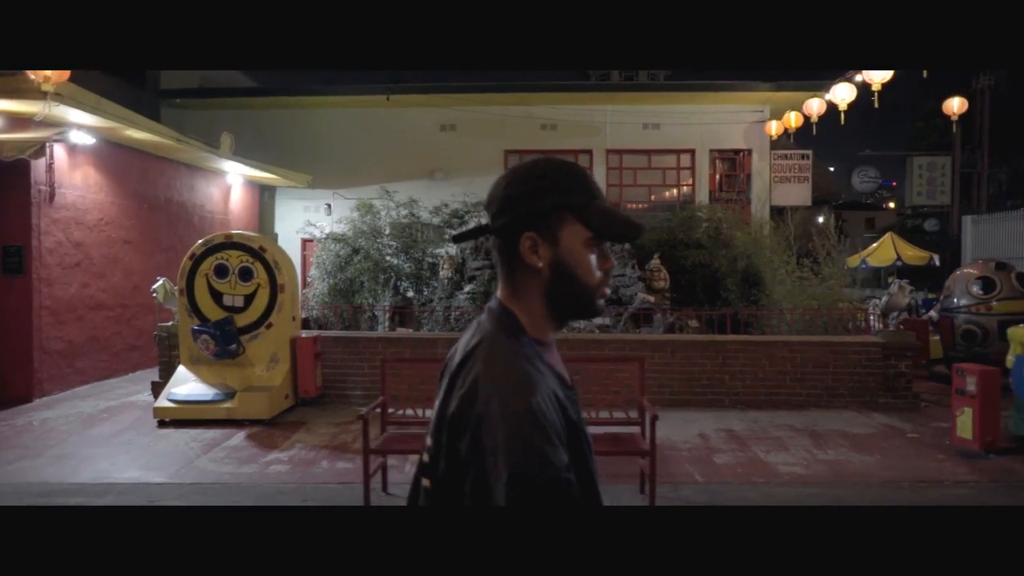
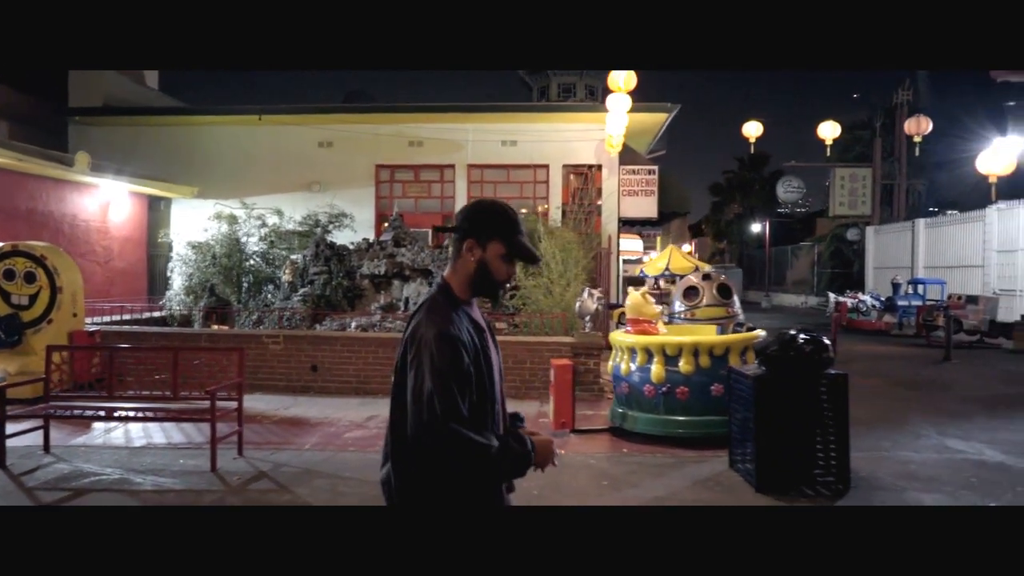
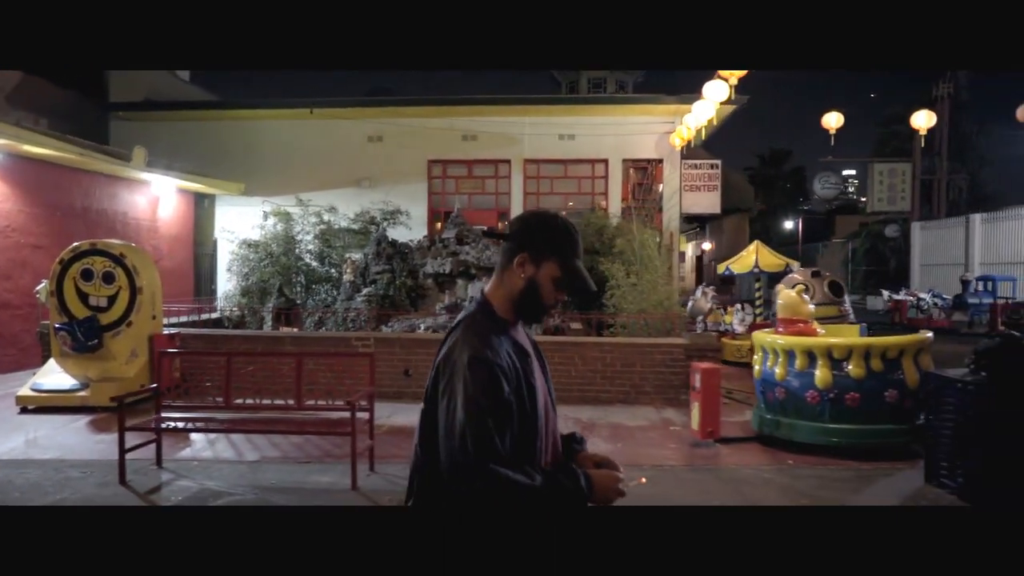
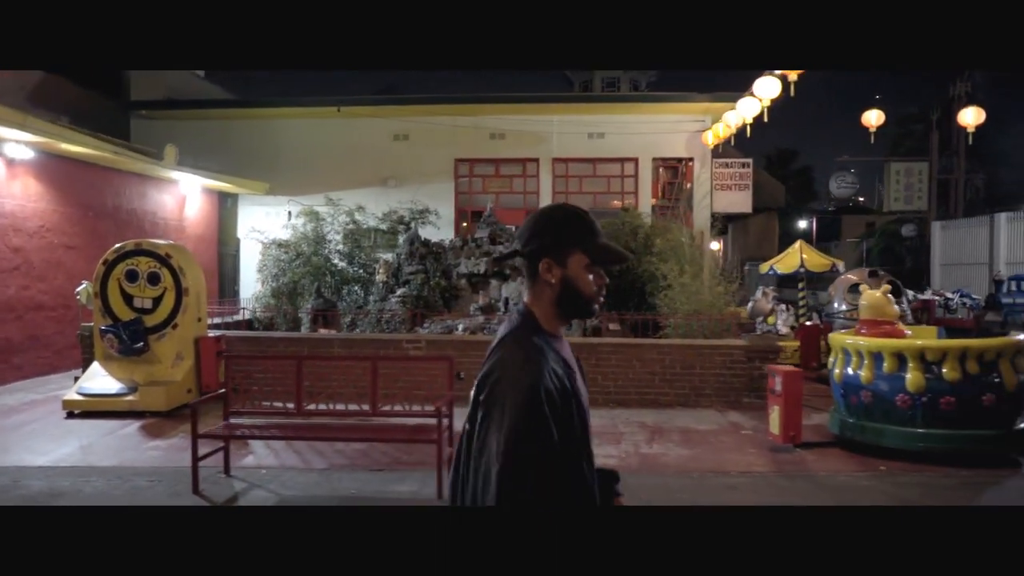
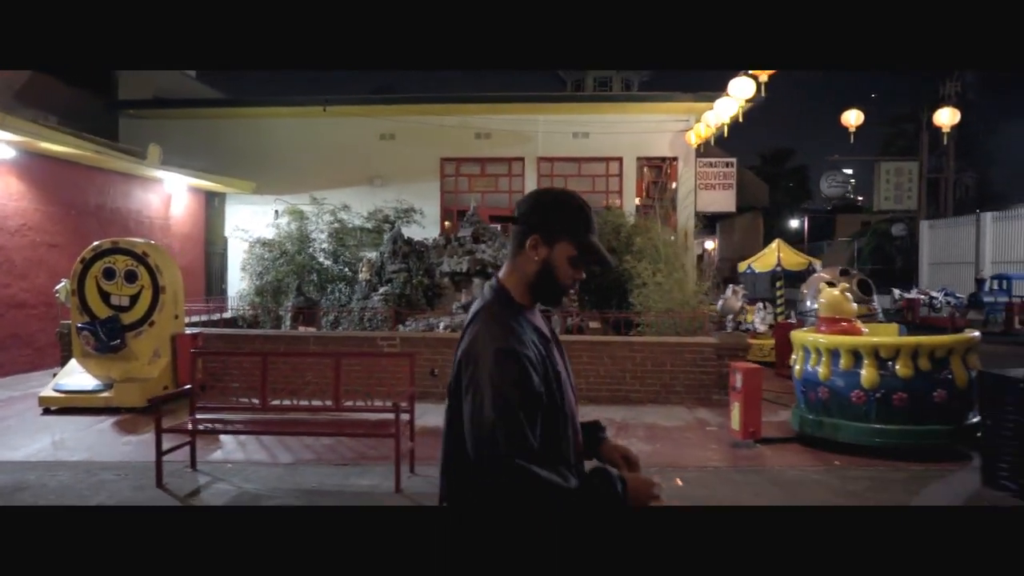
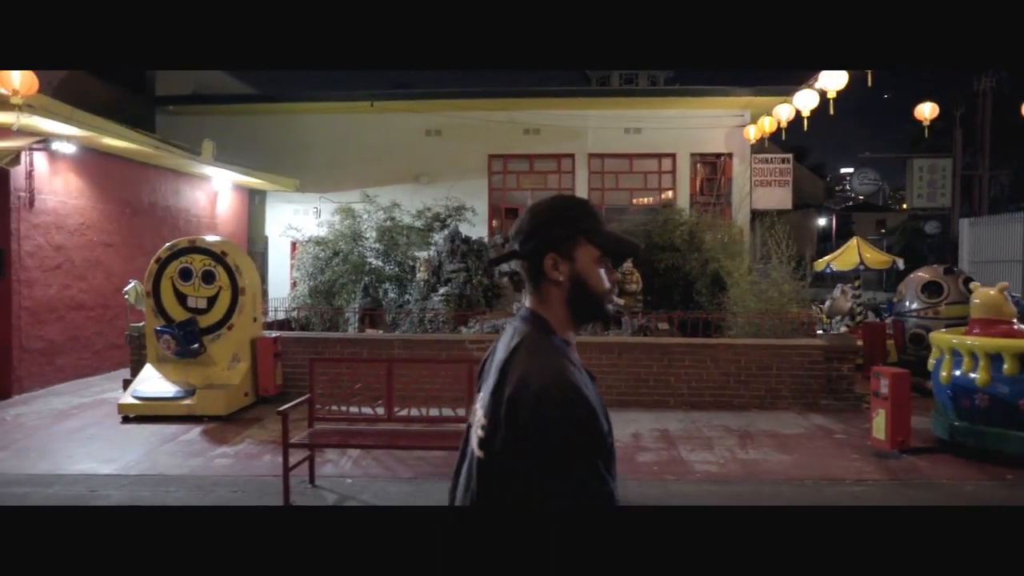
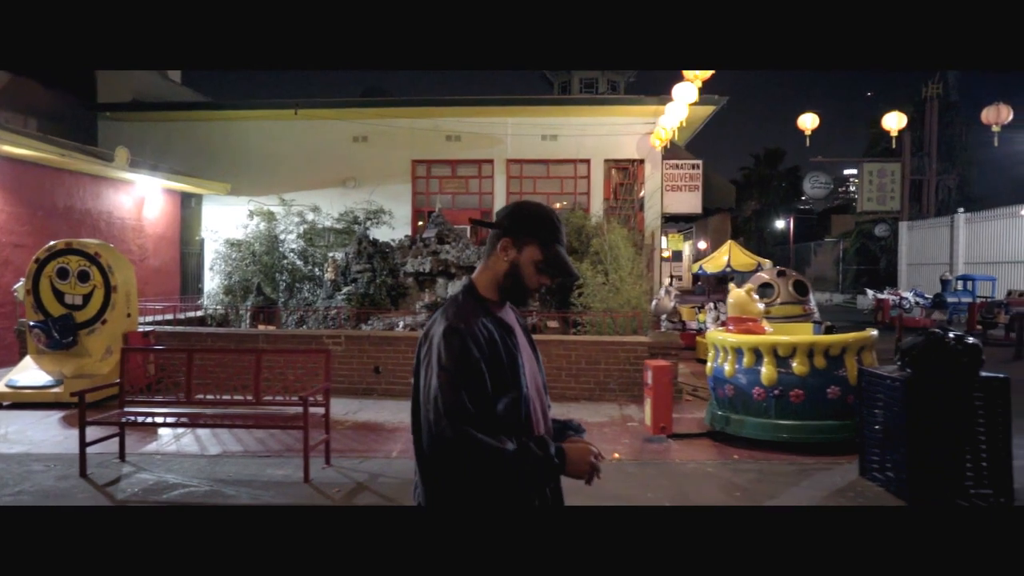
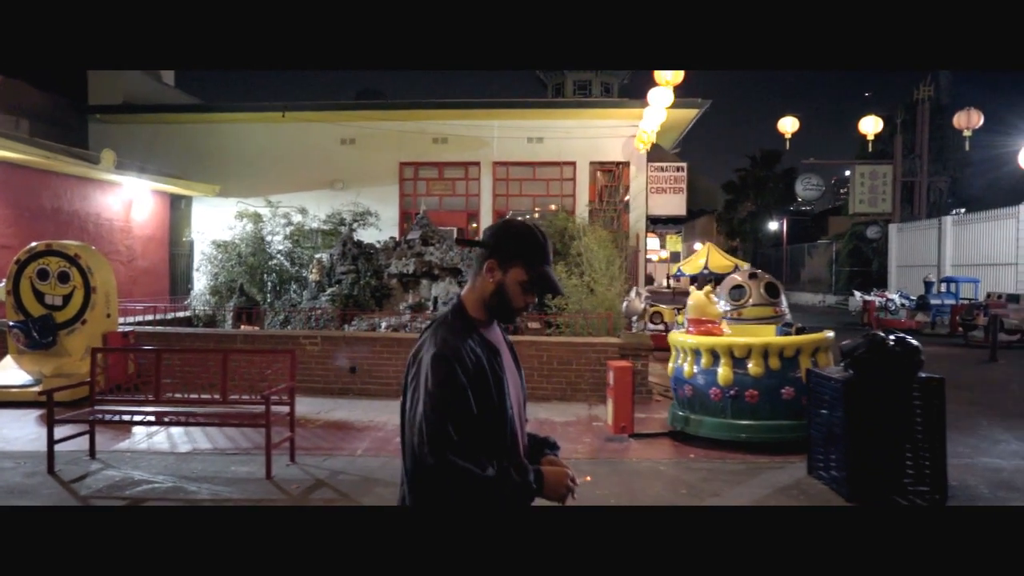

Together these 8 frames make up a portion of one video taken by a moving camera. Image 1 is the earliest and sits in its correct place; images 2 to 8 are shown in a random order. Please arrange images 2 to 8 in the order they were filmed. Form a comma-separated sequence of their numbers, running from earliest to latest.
6, 4, 5, 3, 7, 8, 2
